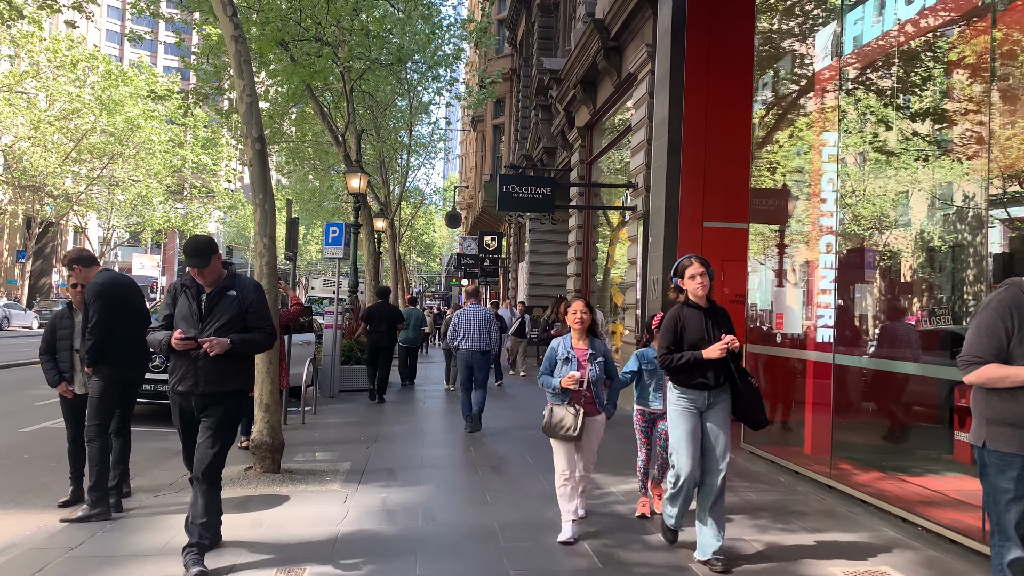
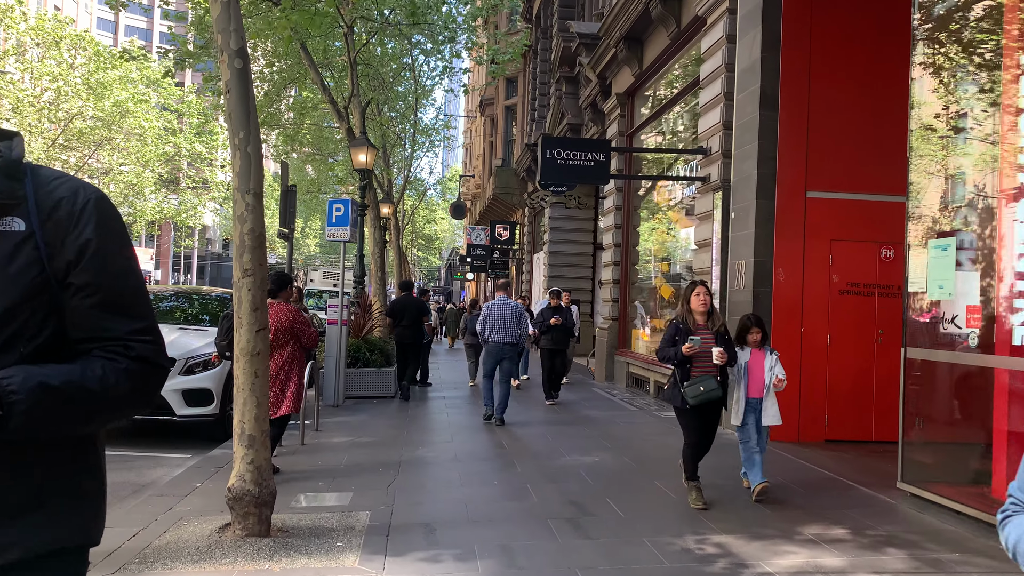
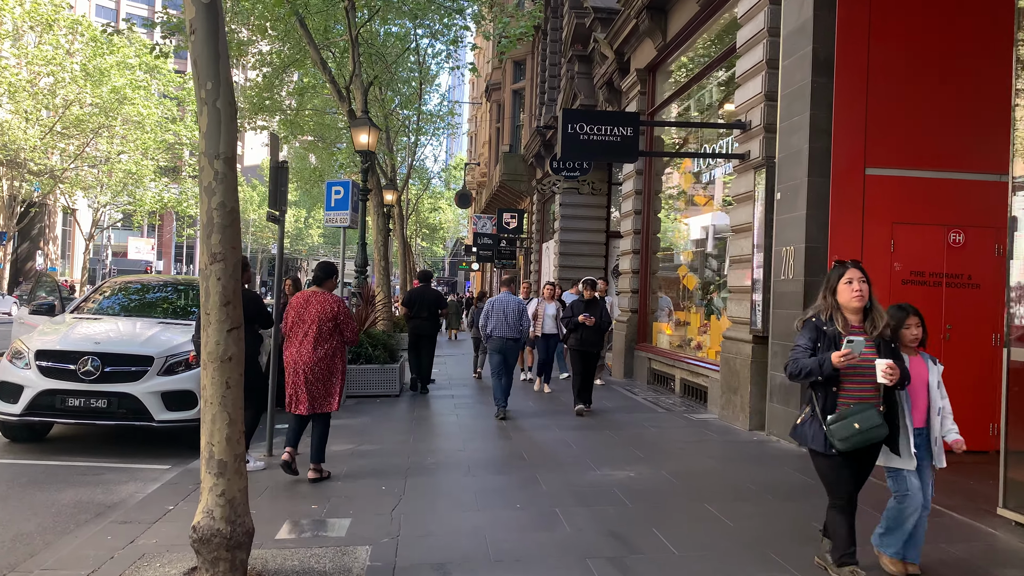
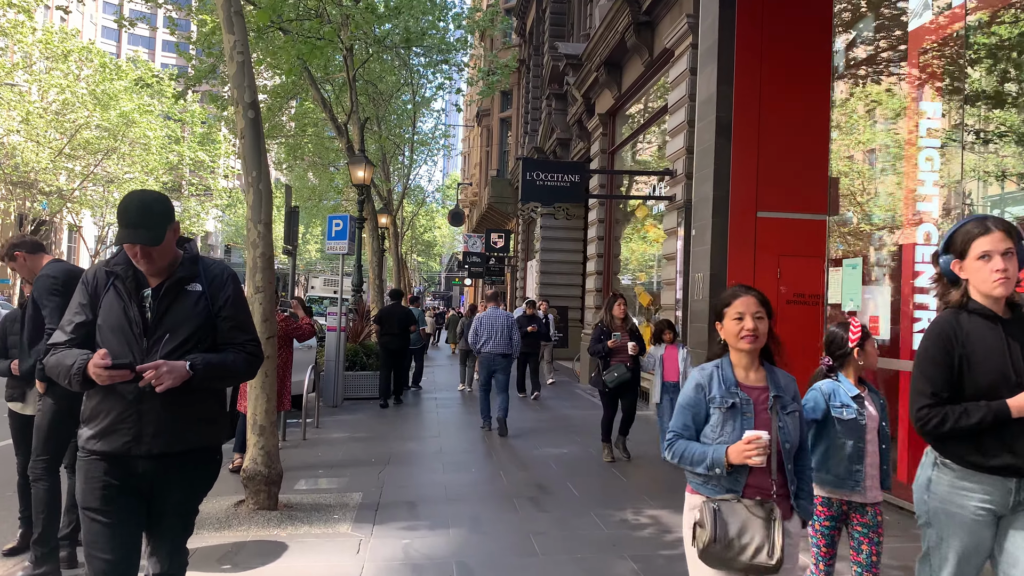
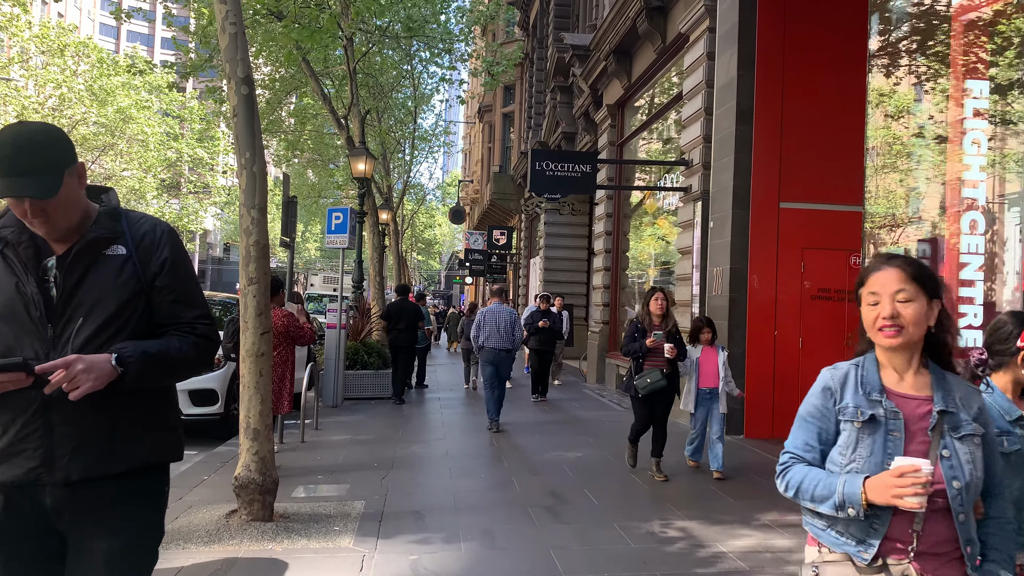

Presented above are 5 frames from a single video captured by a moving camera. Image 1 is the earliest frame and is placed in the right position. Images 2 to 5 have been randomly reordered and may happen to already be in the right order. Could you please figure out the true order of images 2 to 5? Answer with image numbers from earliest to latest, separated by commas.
4, 5, 2, 3
